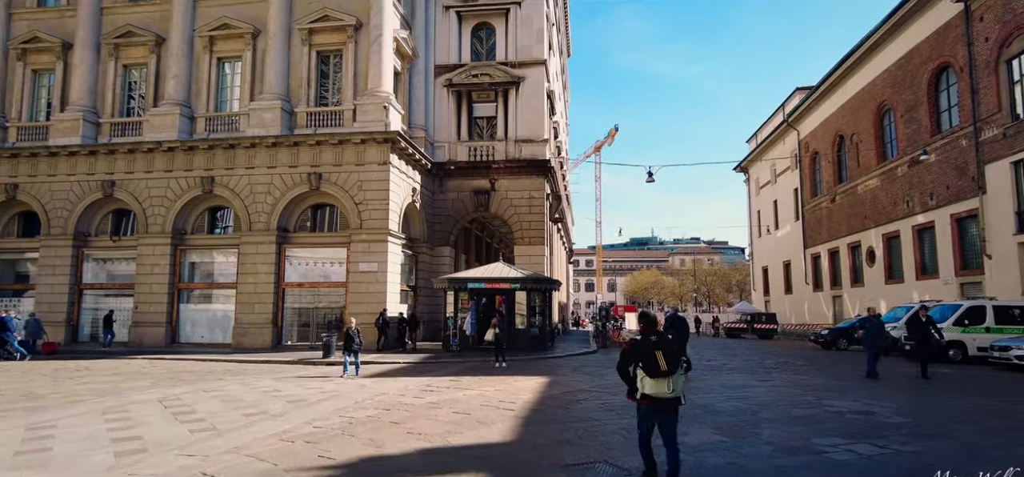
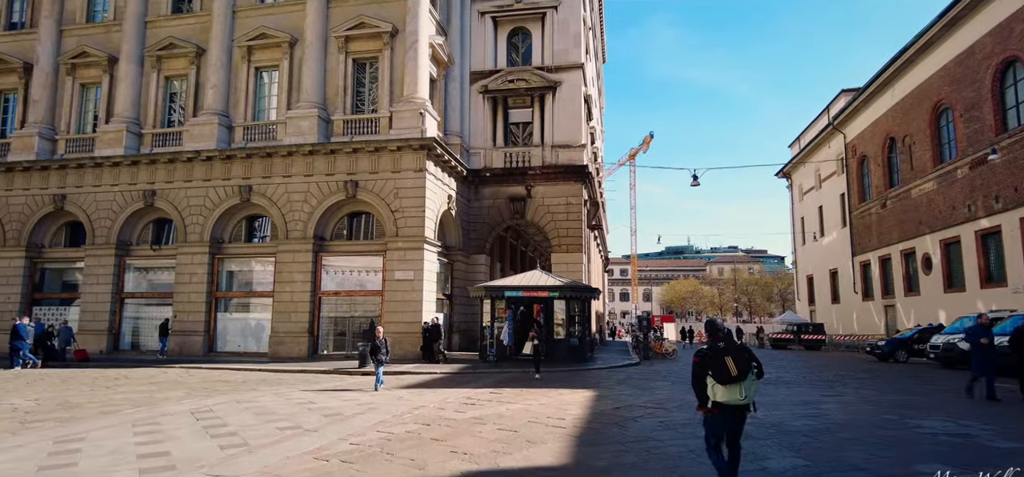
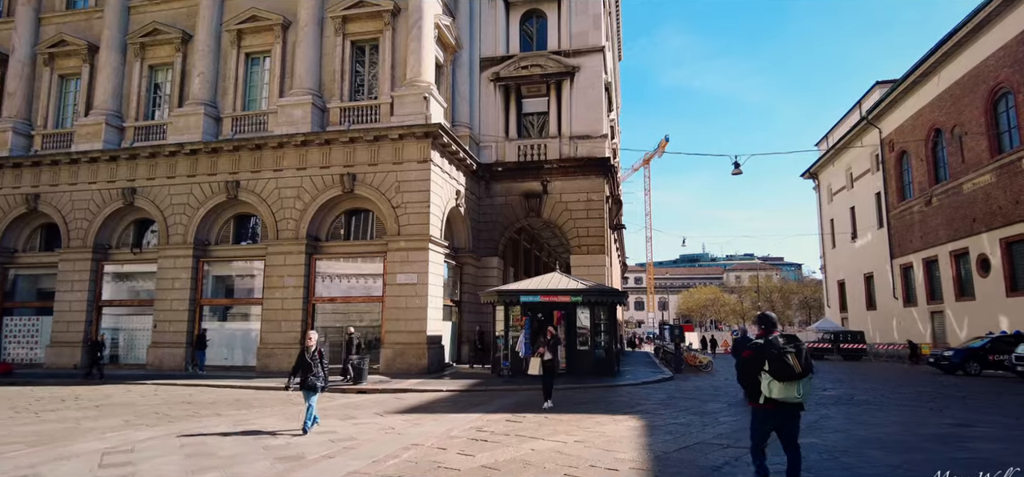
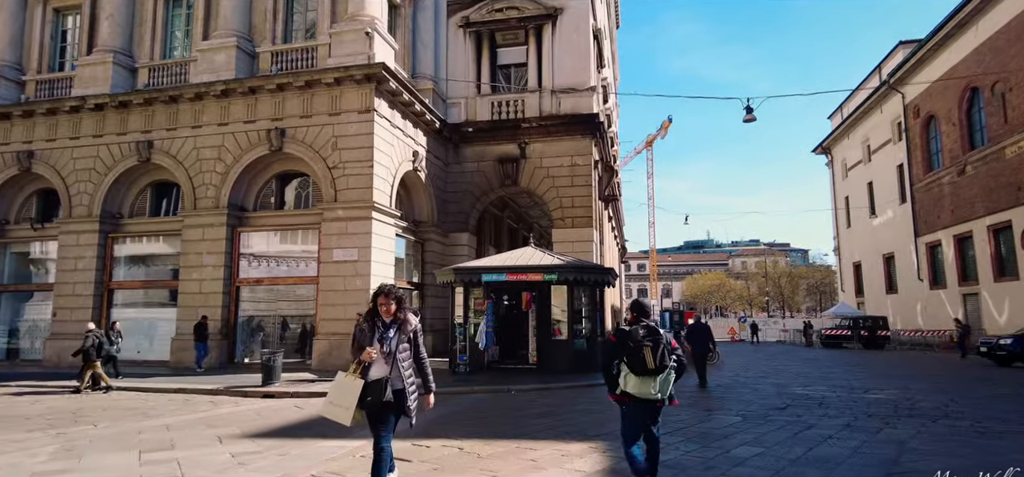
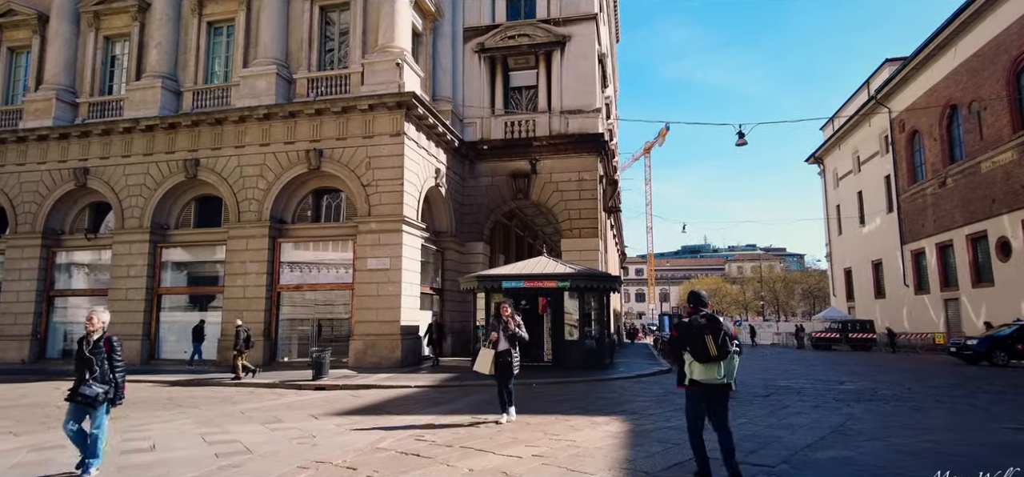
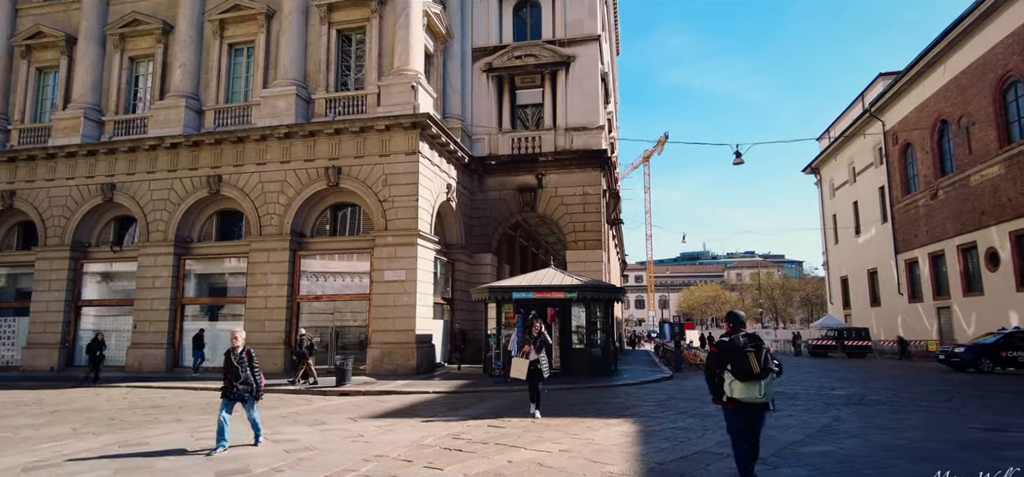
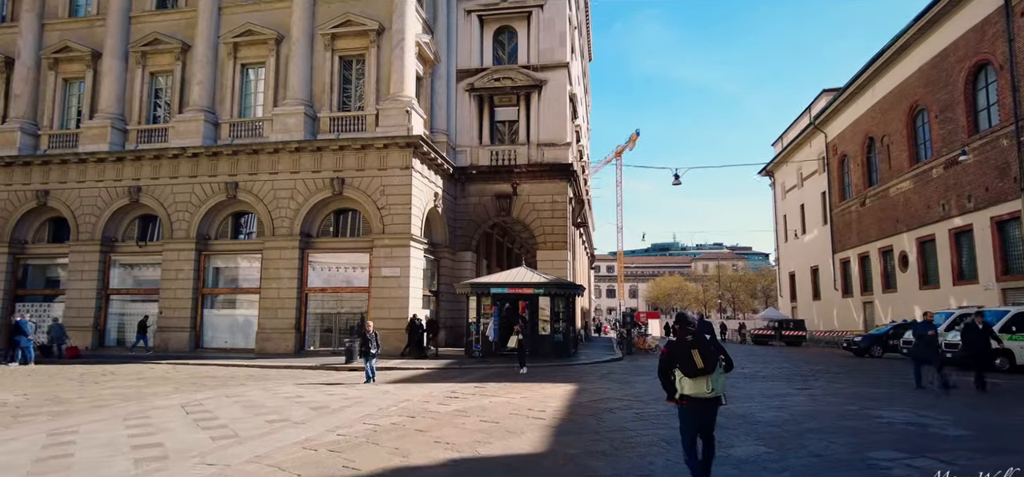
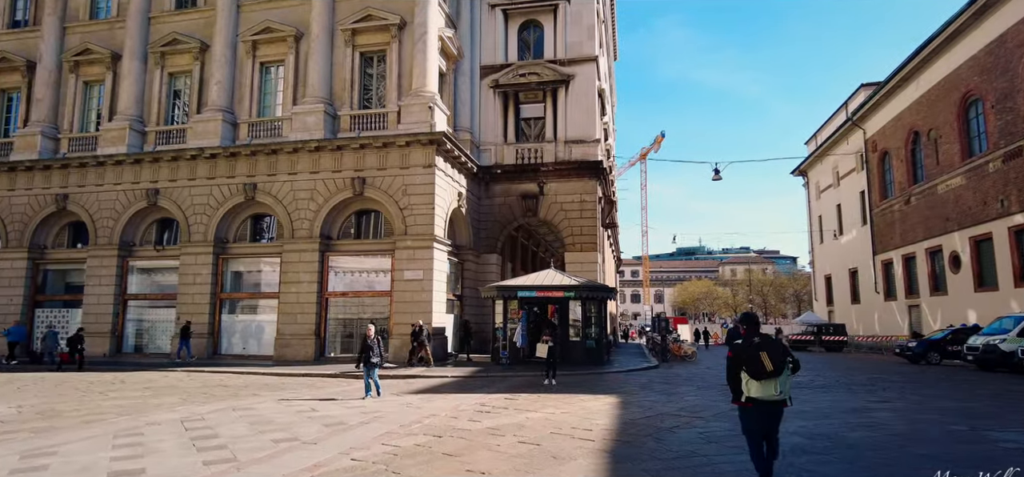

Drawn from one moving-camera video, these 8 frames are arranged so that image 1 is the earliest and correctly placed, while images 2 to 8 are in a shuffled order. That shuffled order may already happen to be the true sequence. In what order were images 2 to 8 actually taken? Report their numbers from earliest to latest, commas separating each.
7, 2, 8, 3, 6, 5, 4
